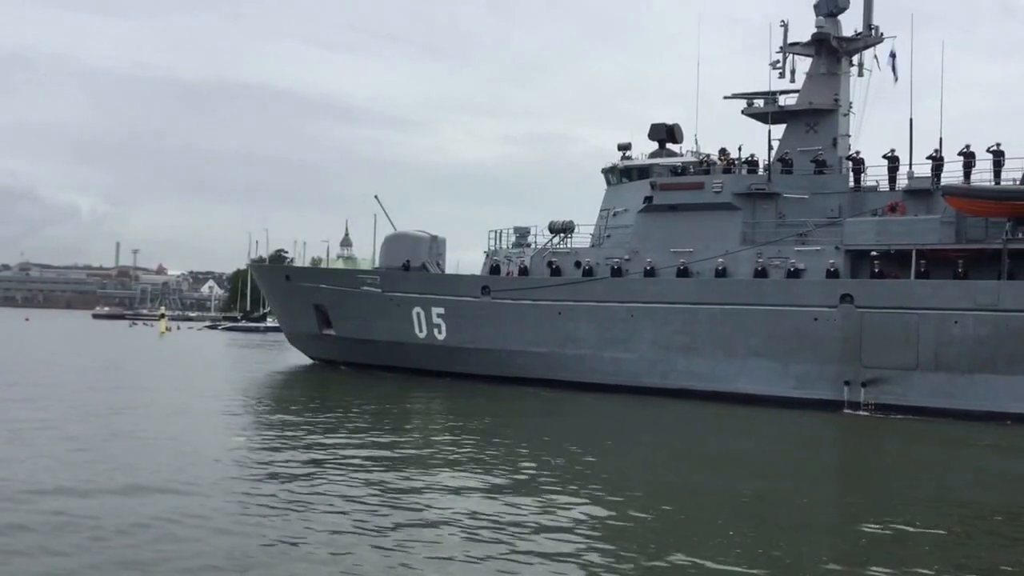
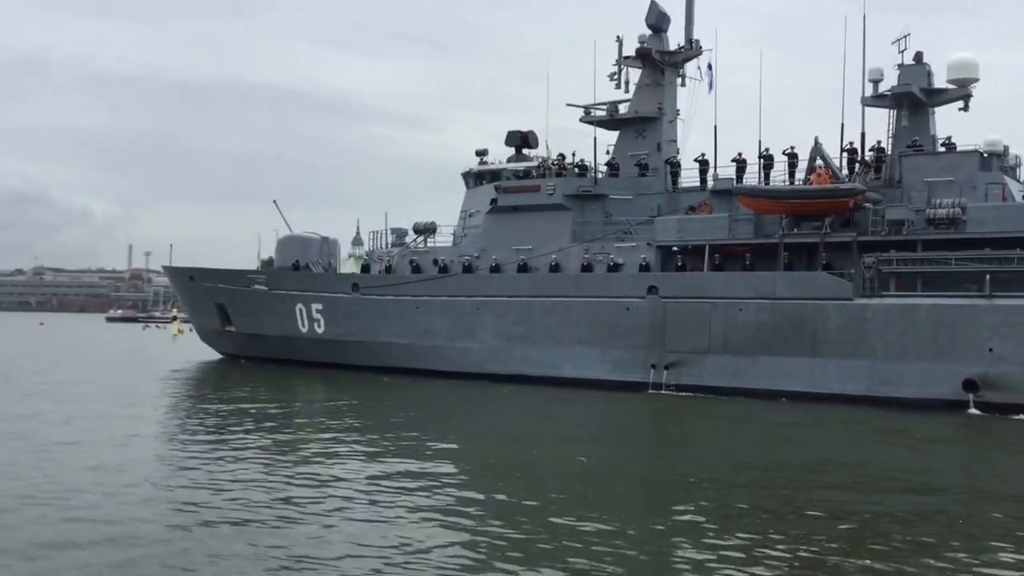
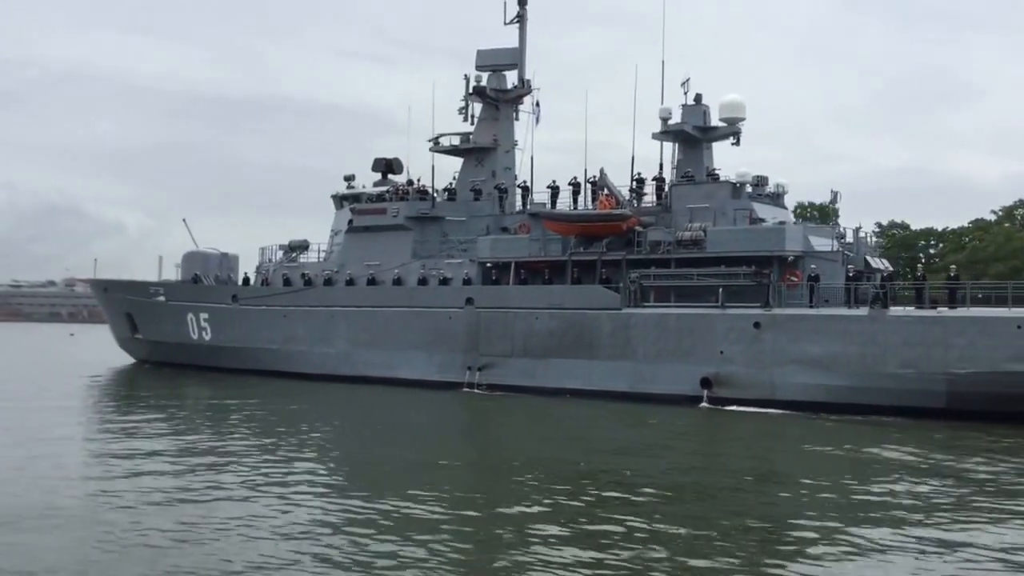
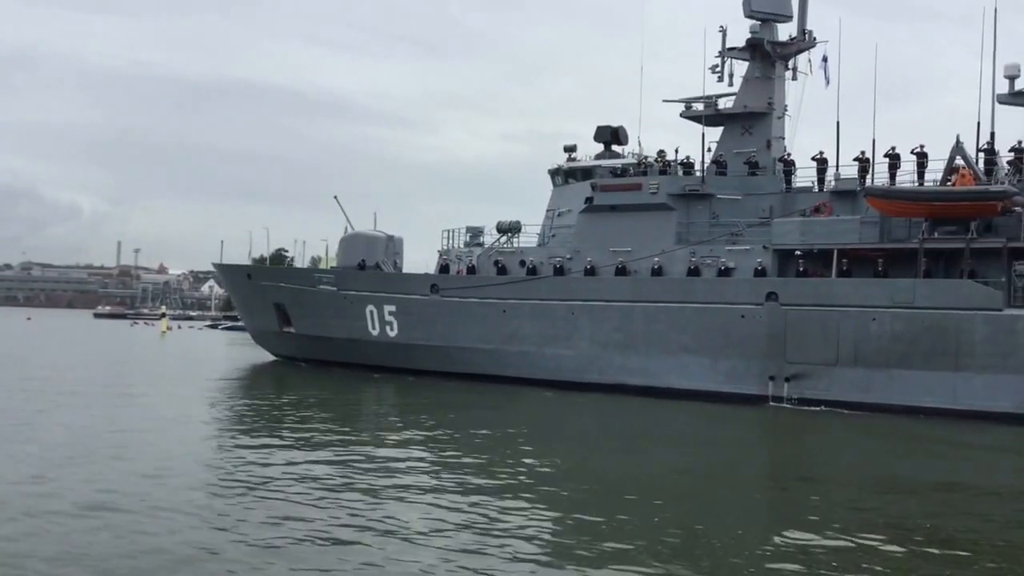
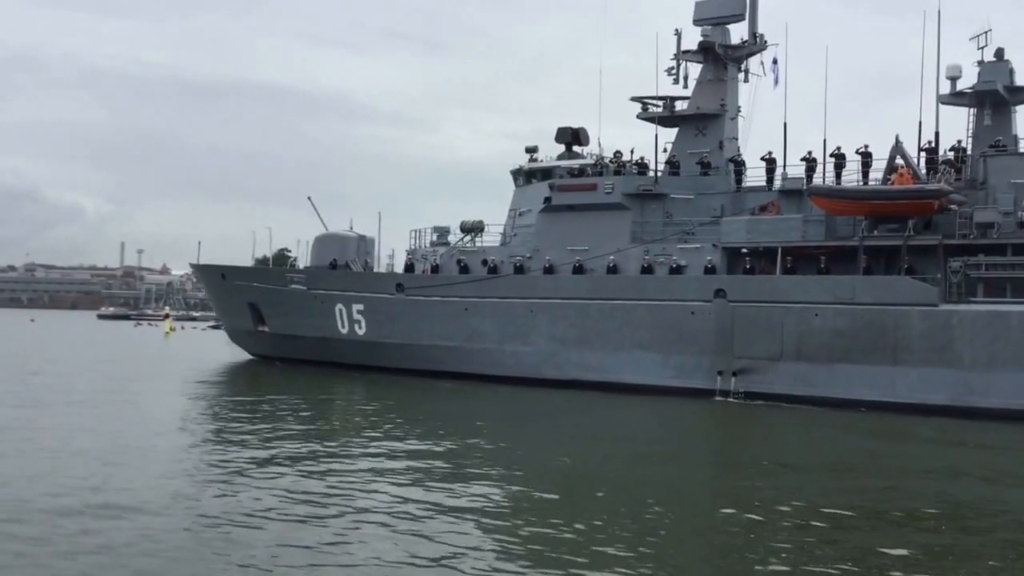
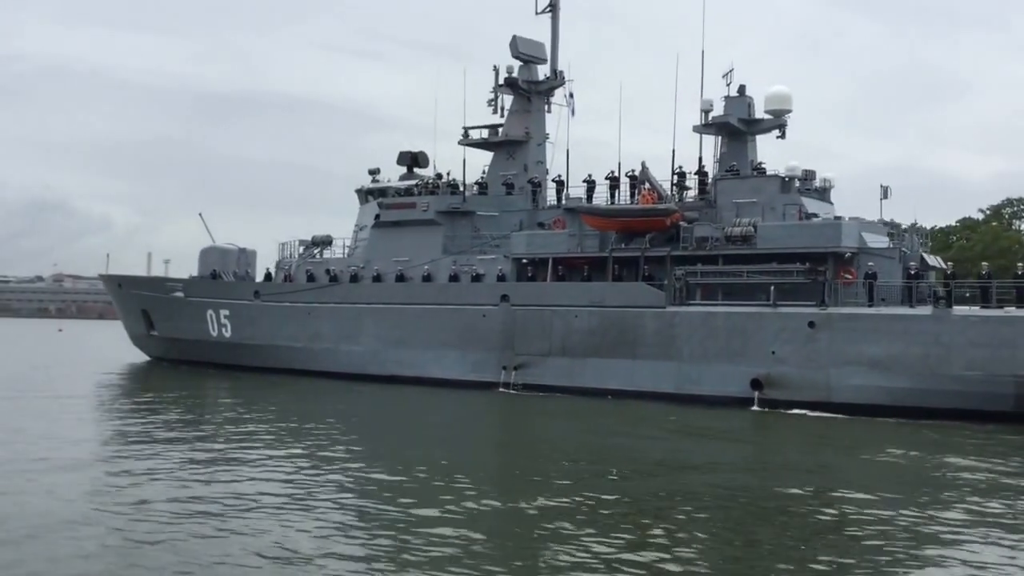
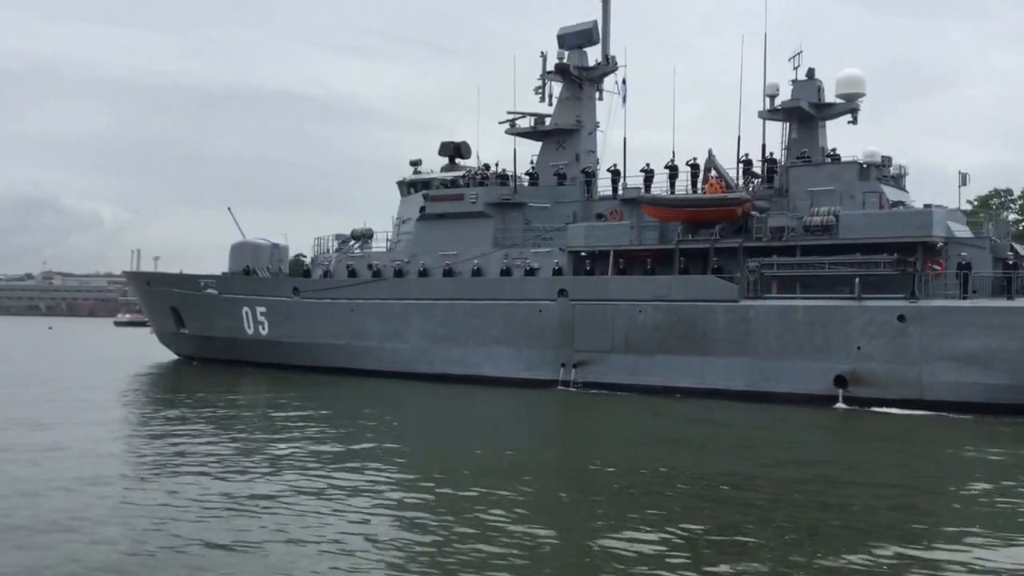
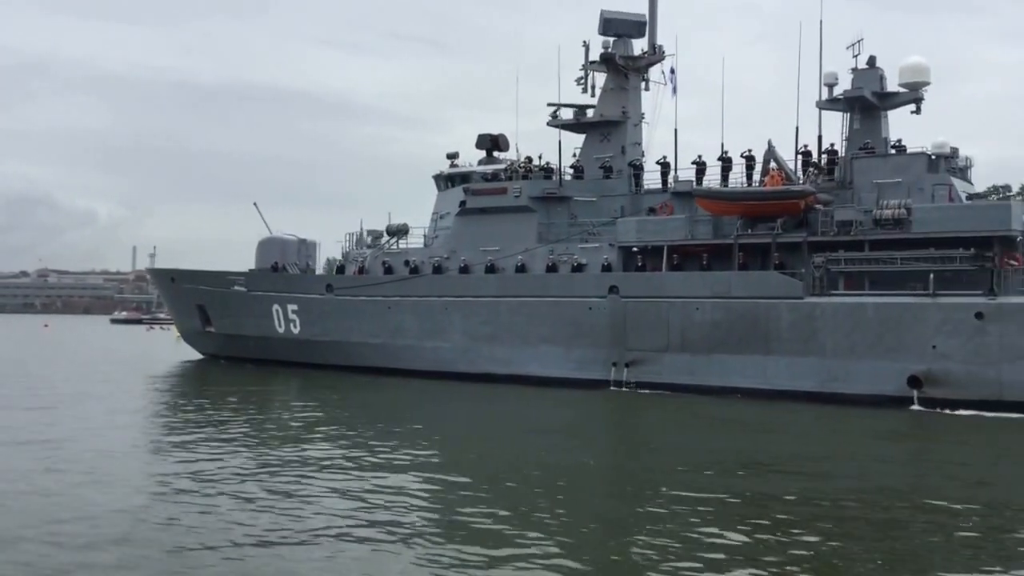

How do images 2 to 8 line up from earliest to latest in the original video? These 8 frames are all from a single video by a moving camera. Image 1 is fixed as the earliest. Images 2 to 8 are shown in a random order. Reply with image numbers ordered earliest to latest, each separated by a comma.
4, 5, 2, 8, 7, 6, 3
